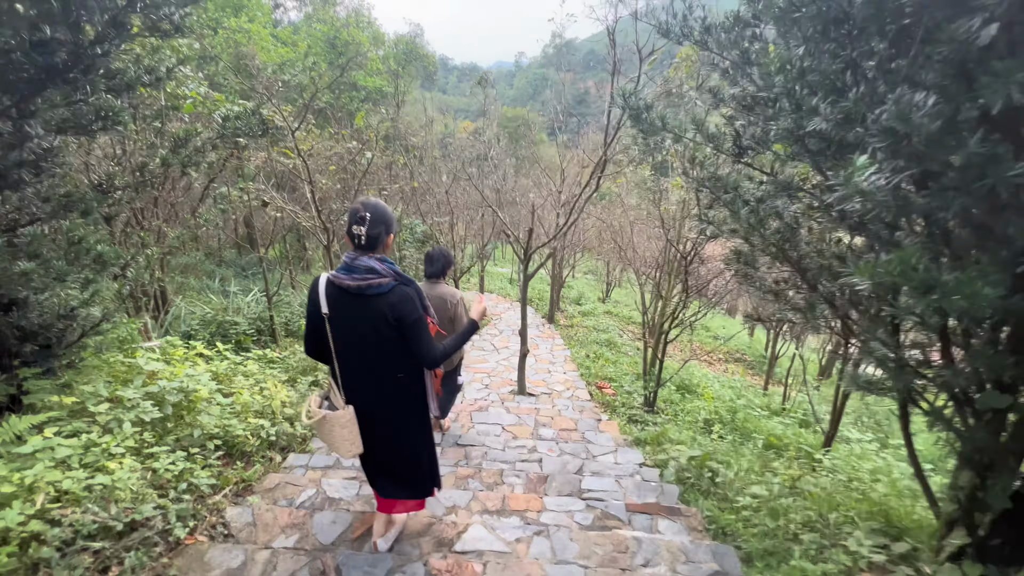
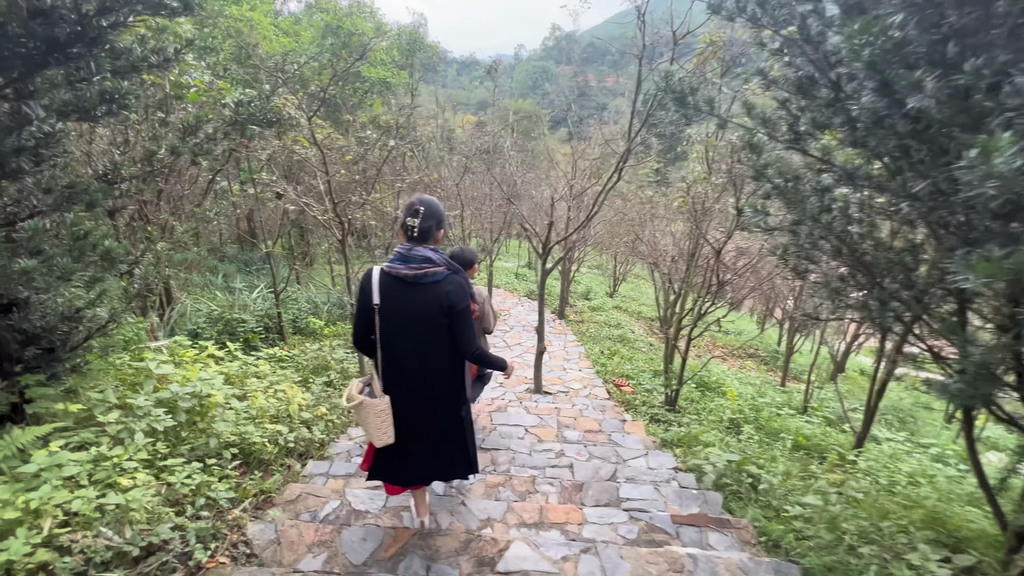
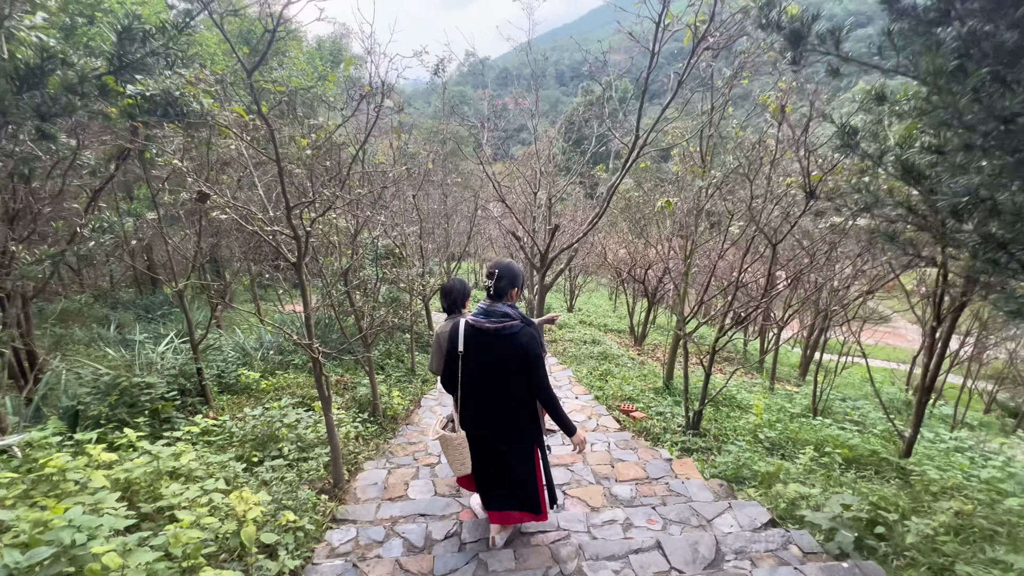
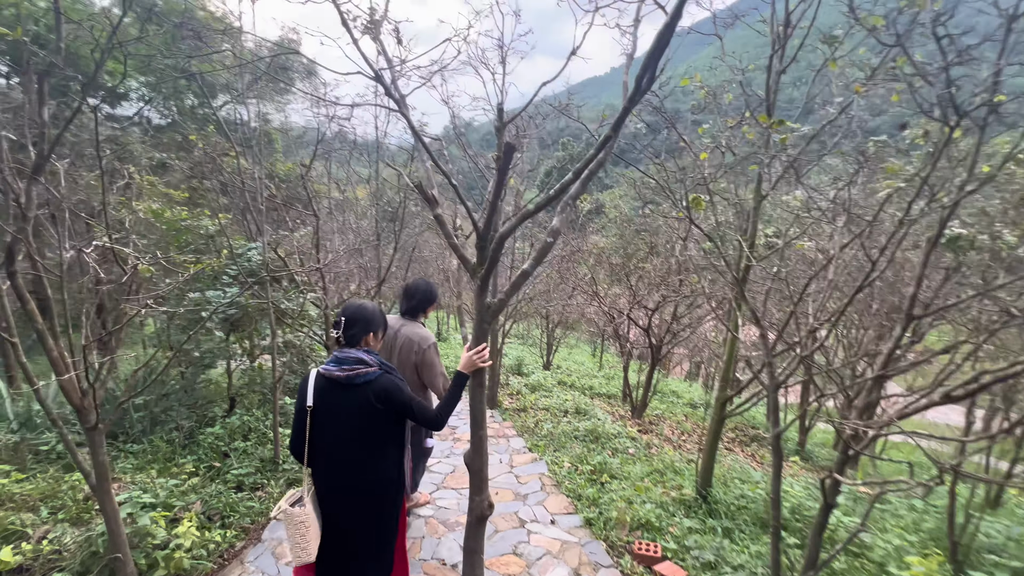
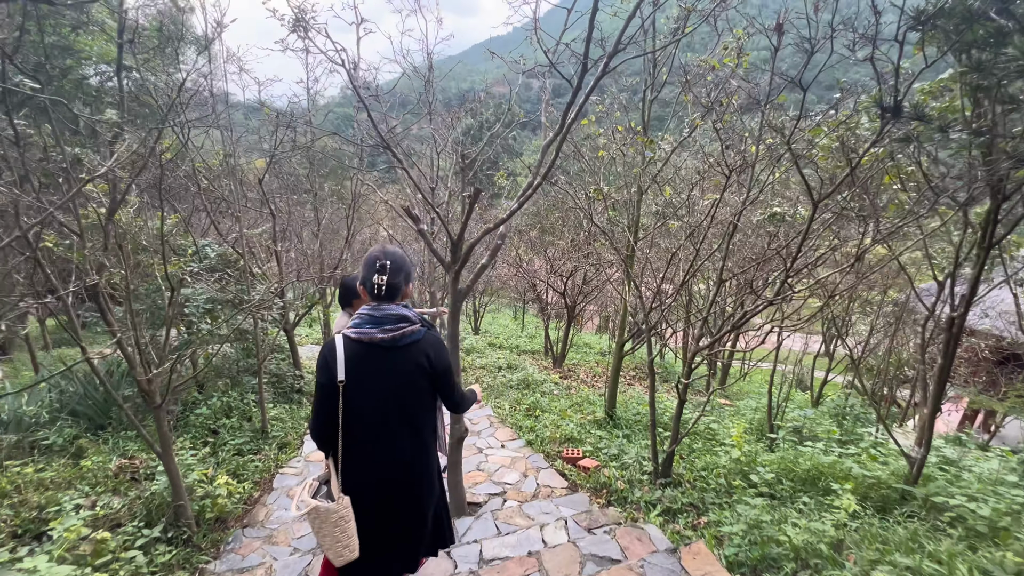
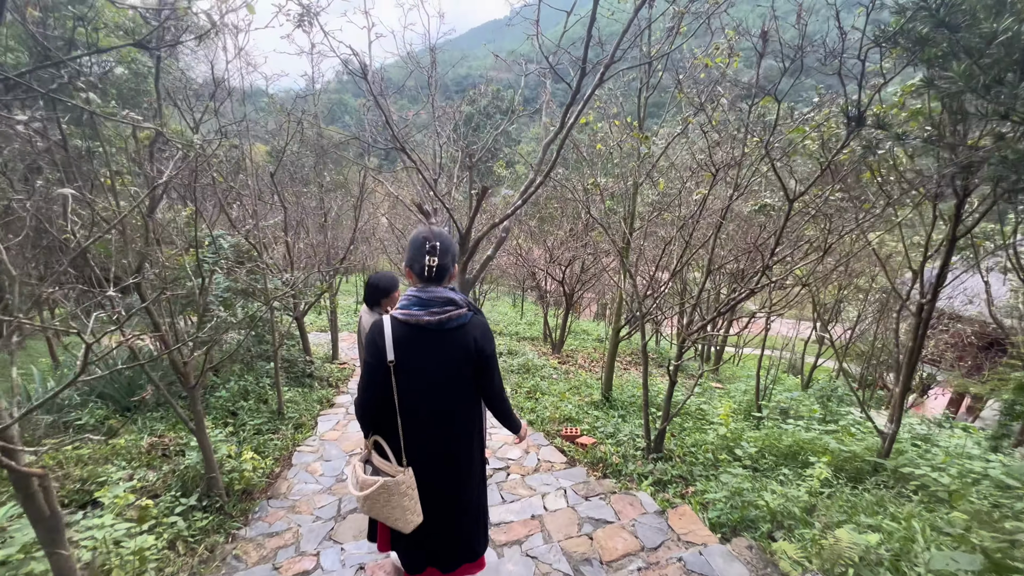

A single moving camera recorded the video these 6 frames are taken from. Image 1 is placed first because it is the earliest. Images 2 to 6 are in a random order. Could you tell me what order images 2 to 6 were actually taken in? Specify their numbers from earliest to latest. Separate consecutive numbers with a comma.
2, 3, 6, 5, 4
